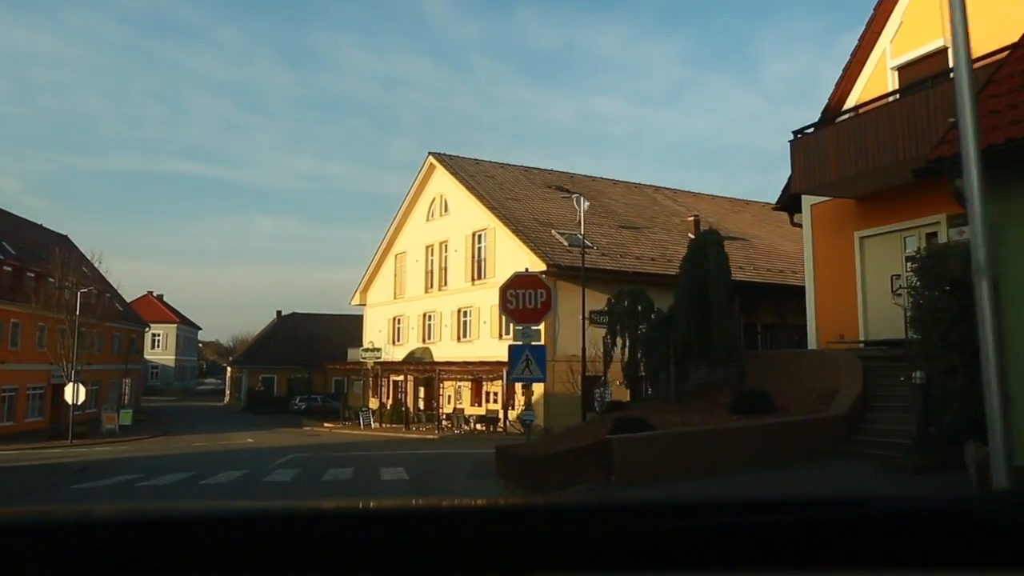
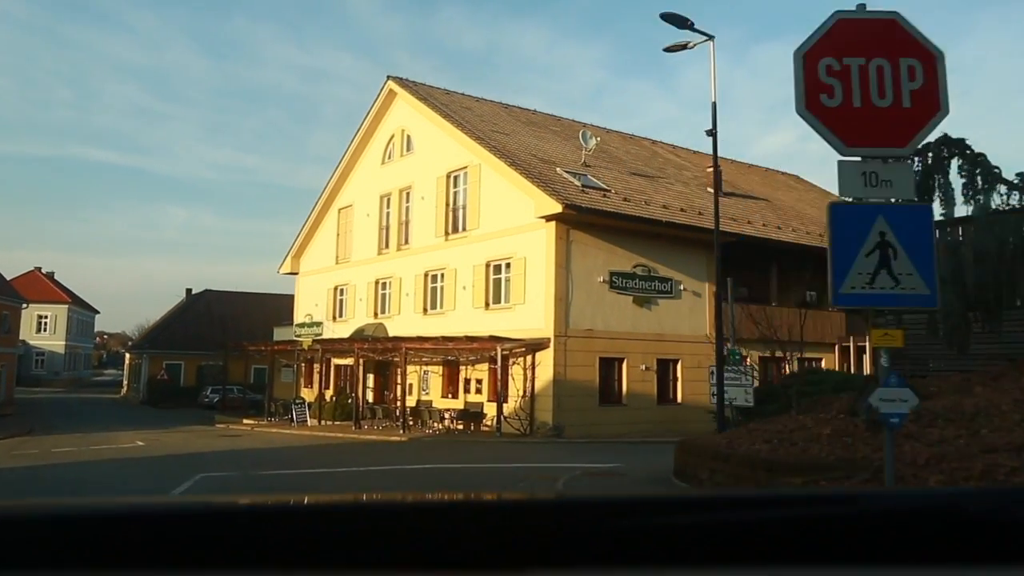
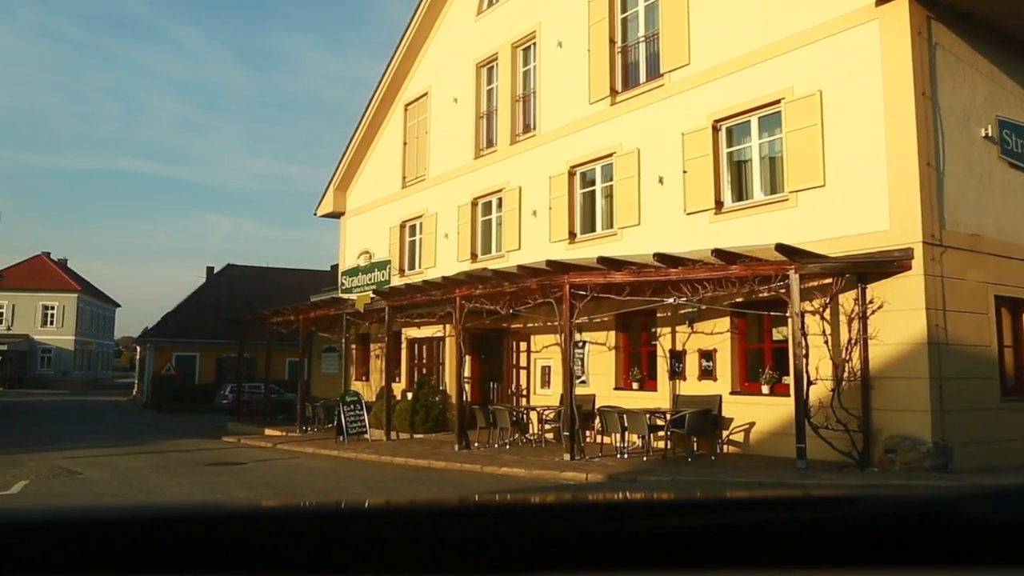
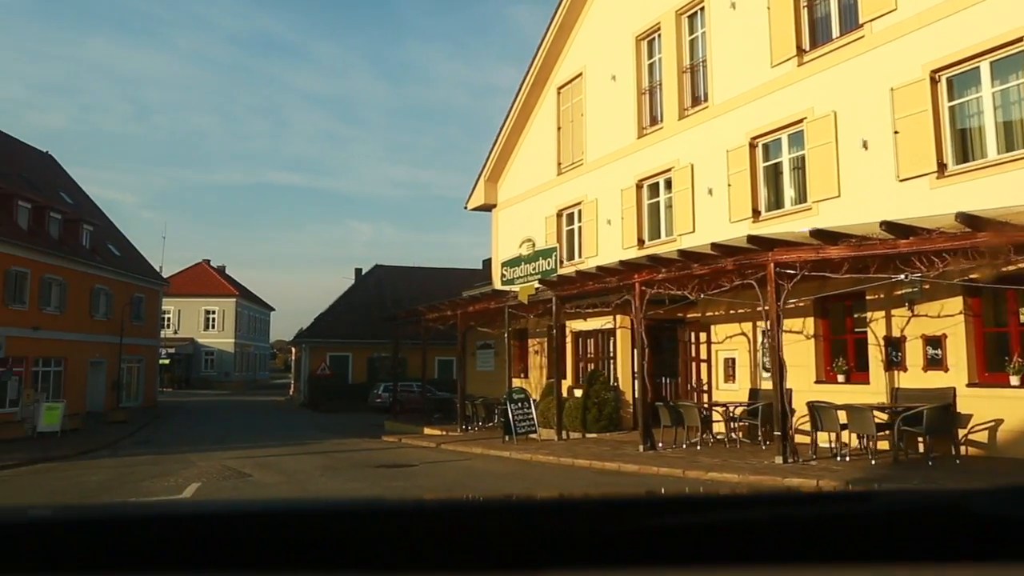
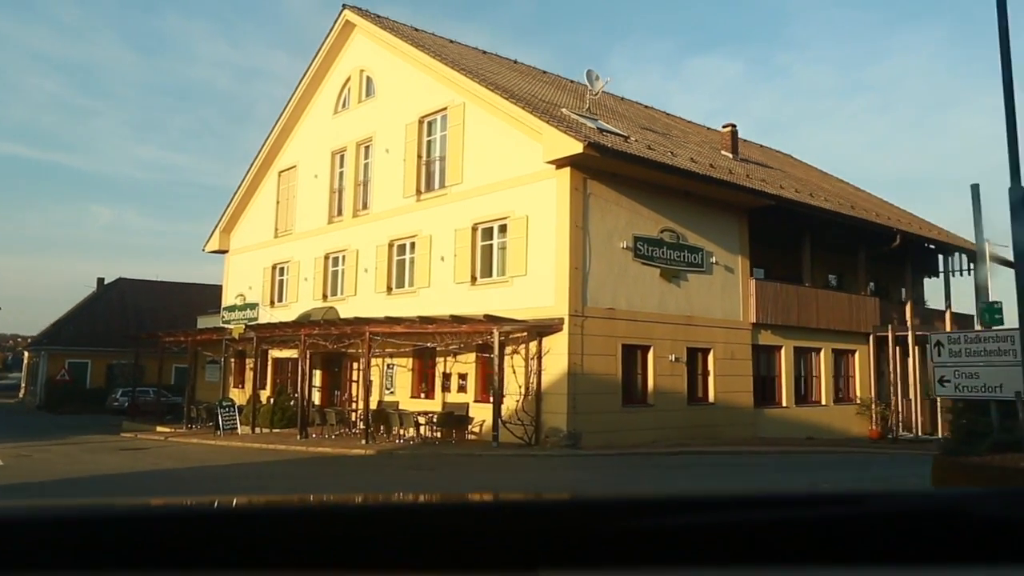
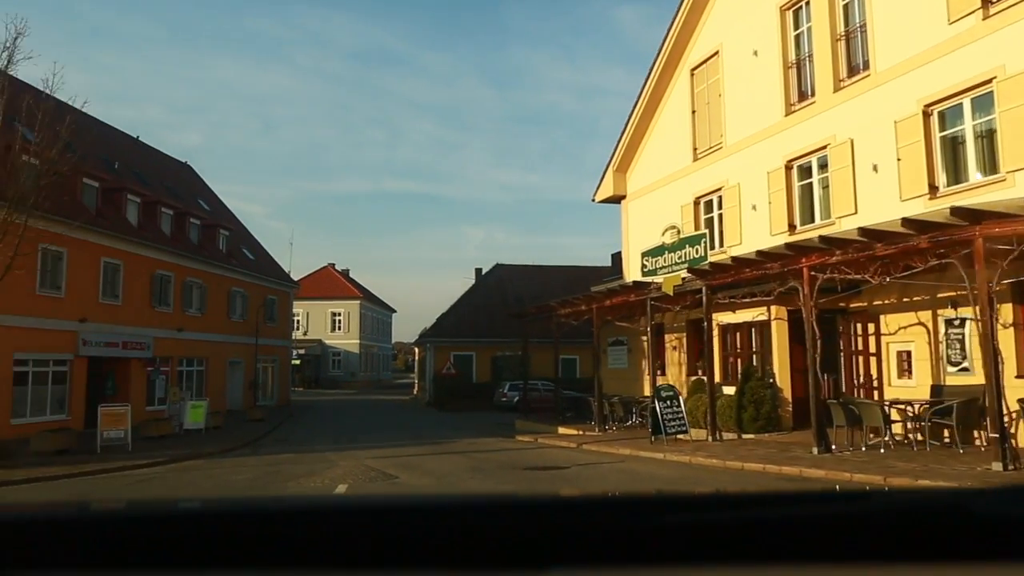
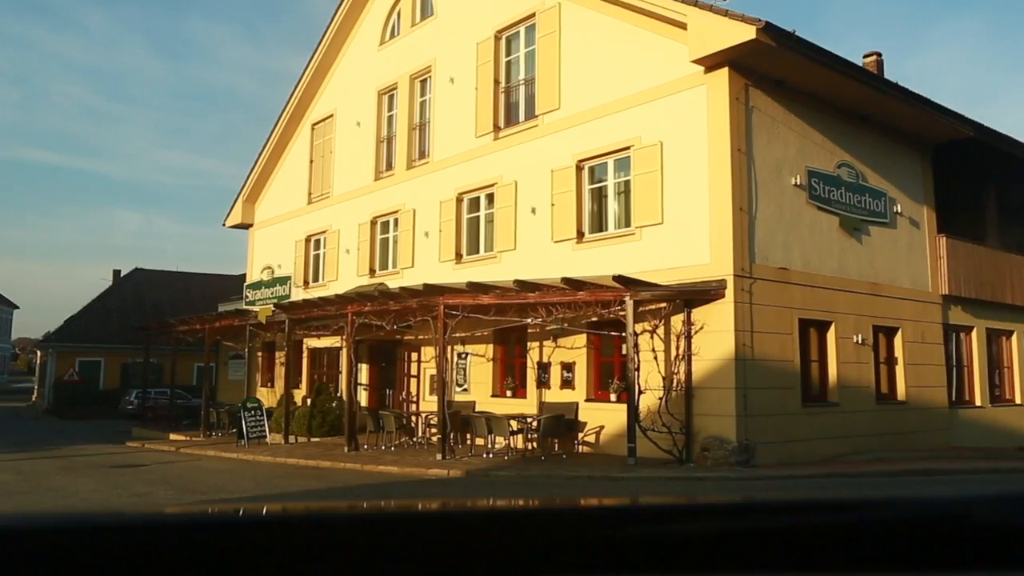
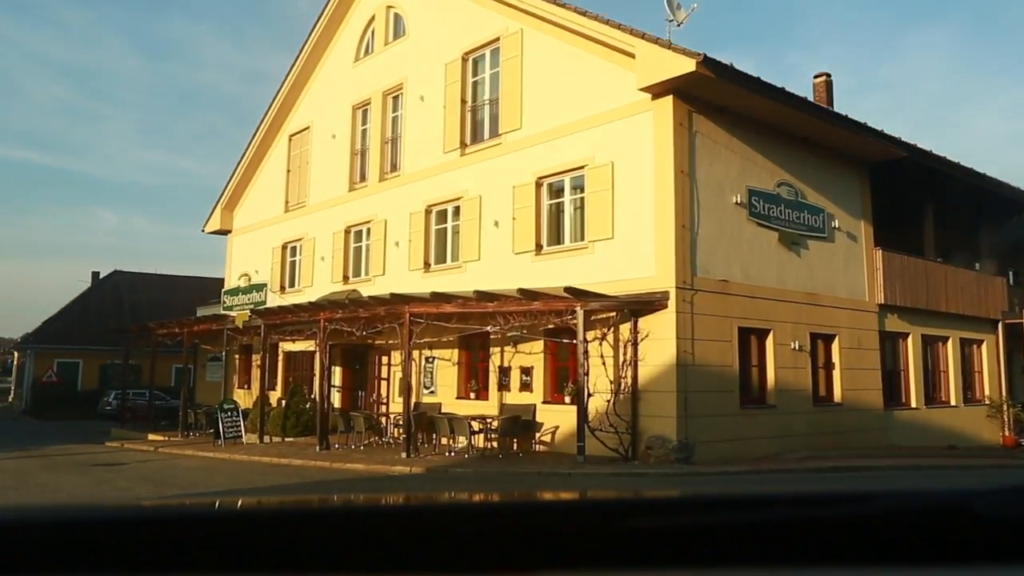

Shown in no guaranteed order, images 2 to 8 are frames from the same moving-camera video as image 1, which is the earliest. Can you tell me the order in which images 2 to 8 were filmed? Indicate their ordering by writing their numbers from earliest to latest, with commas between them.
2, 5, 8, 7, 3, 4, 6
